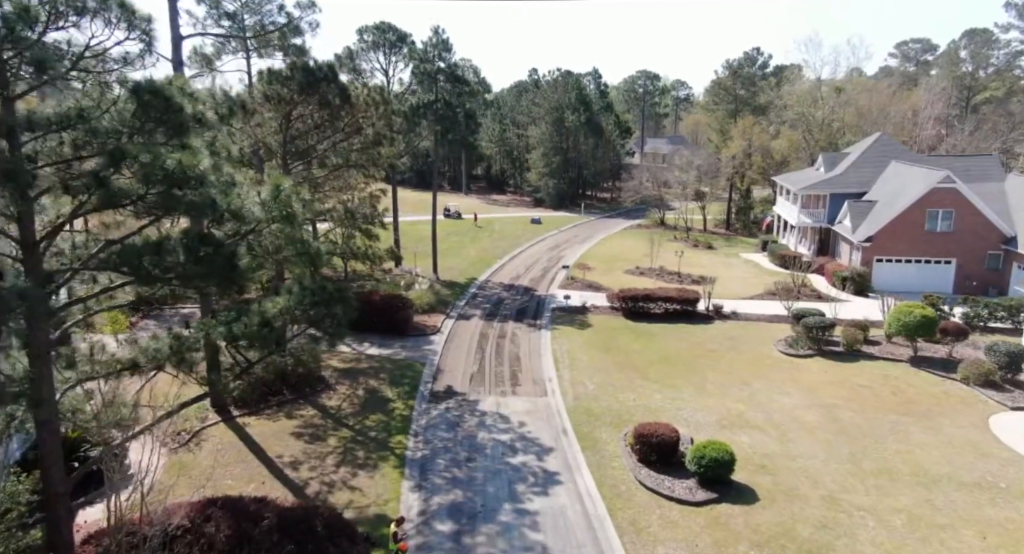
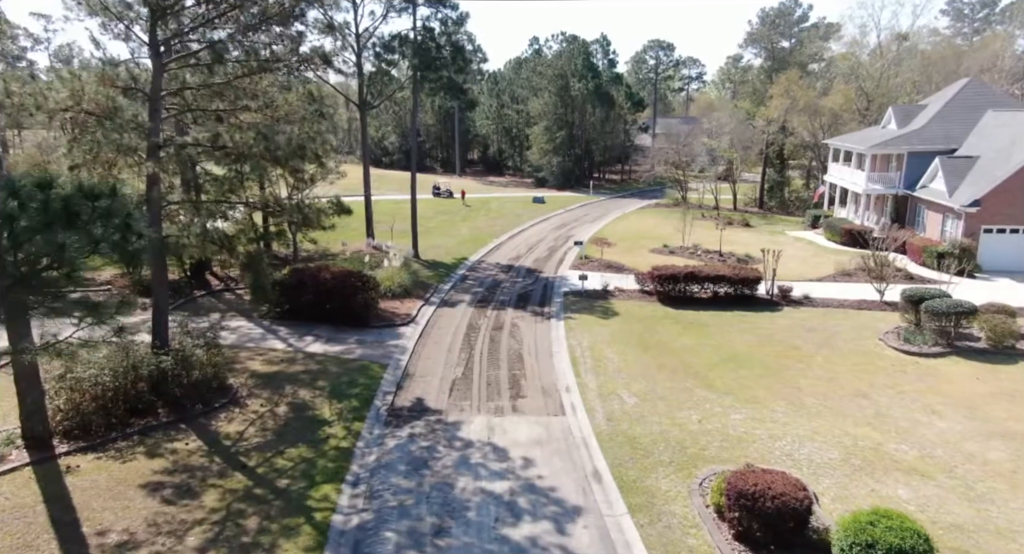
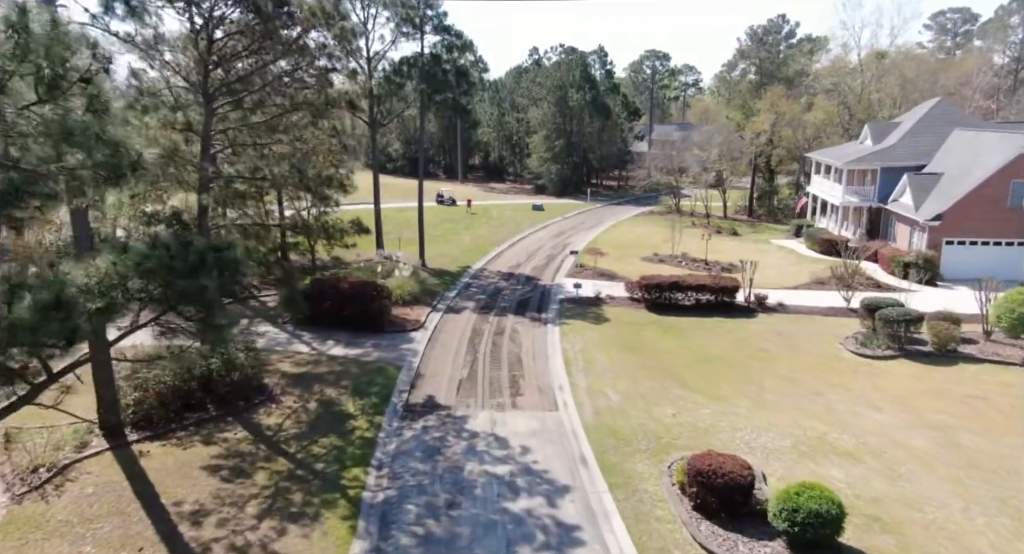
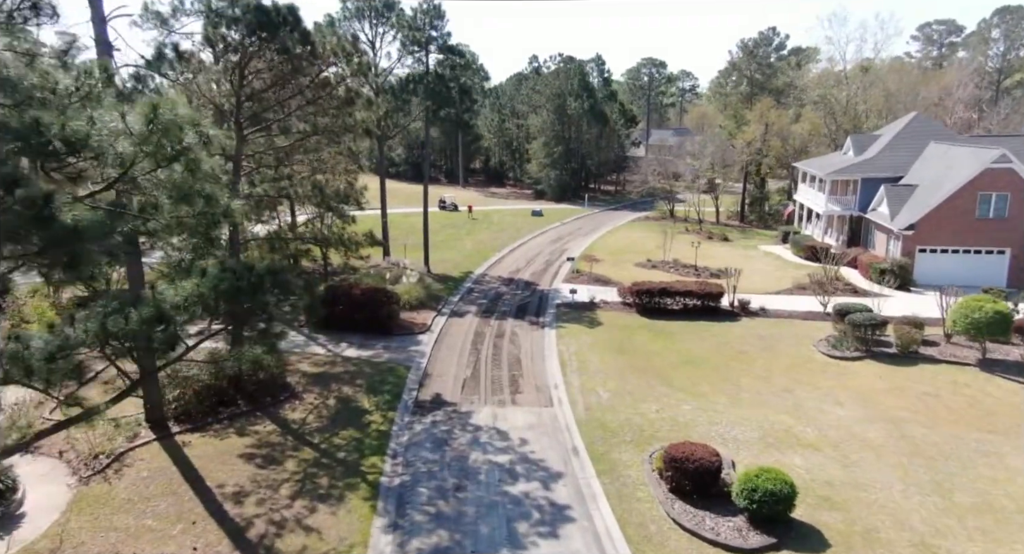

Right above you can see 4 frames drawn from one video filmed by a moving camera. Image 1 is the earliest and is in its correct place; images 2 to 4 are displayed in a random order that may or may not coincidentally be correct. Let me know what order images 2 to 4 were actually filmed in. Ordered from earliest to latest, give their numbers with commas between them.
4, 3, 2
